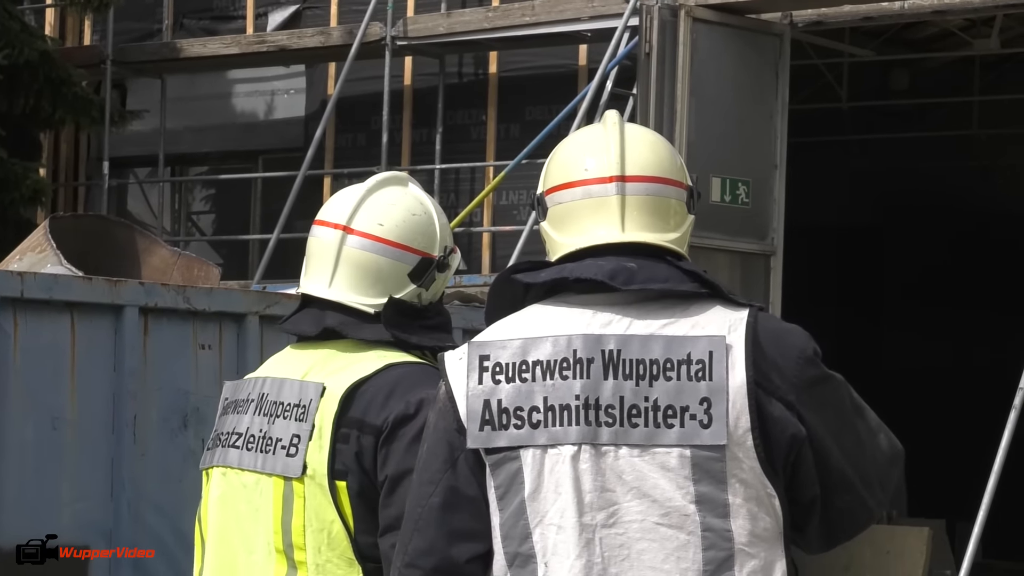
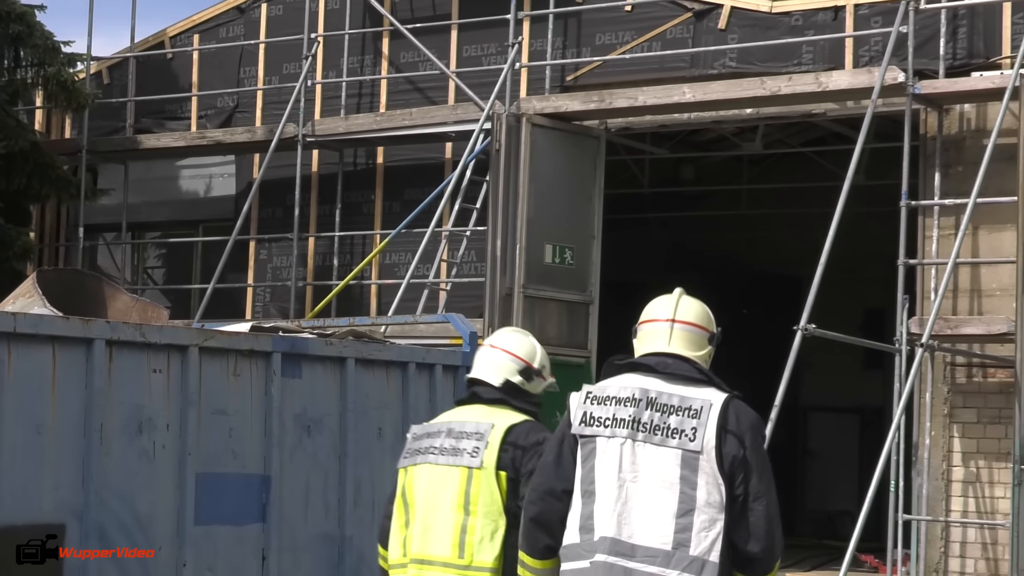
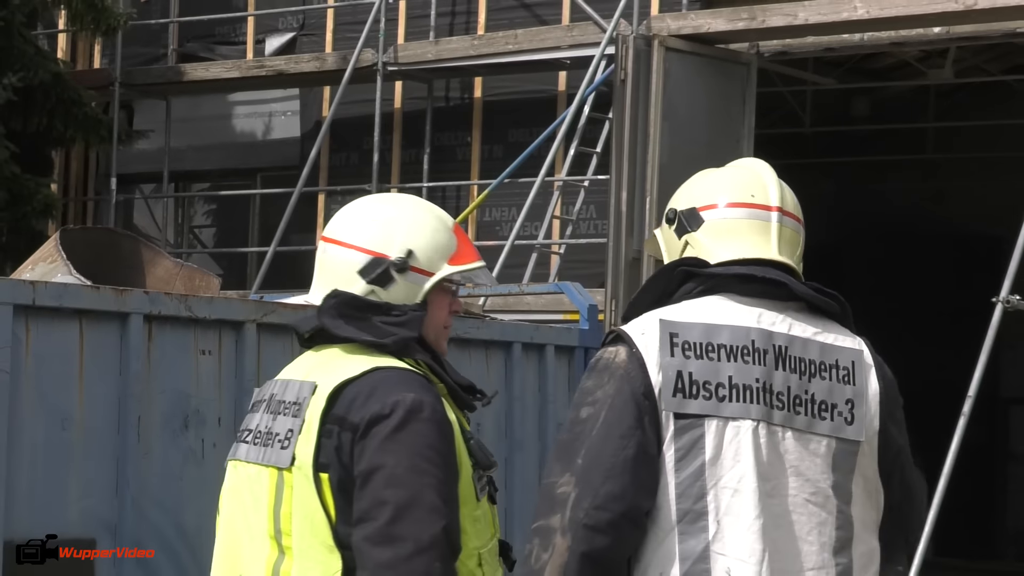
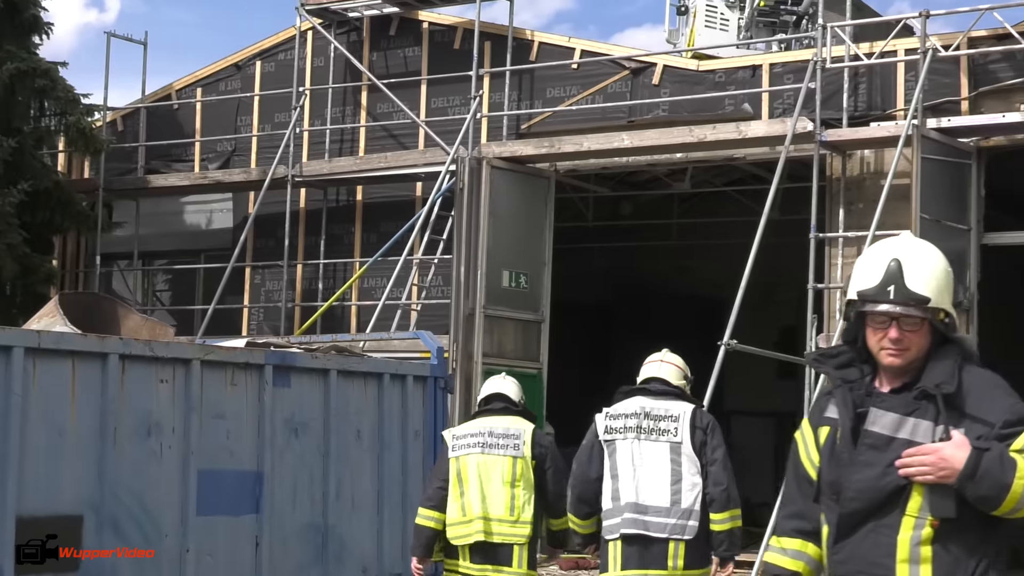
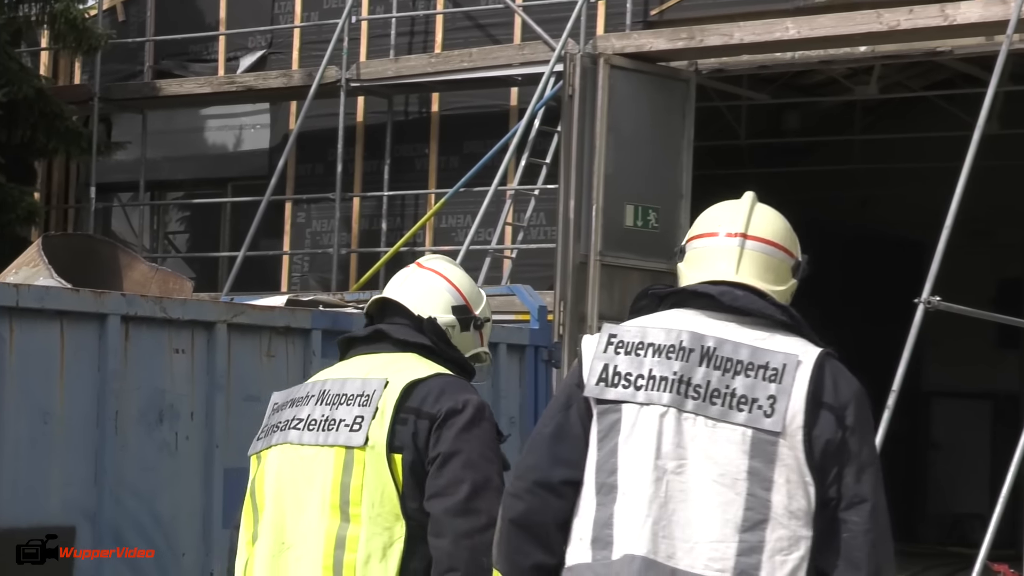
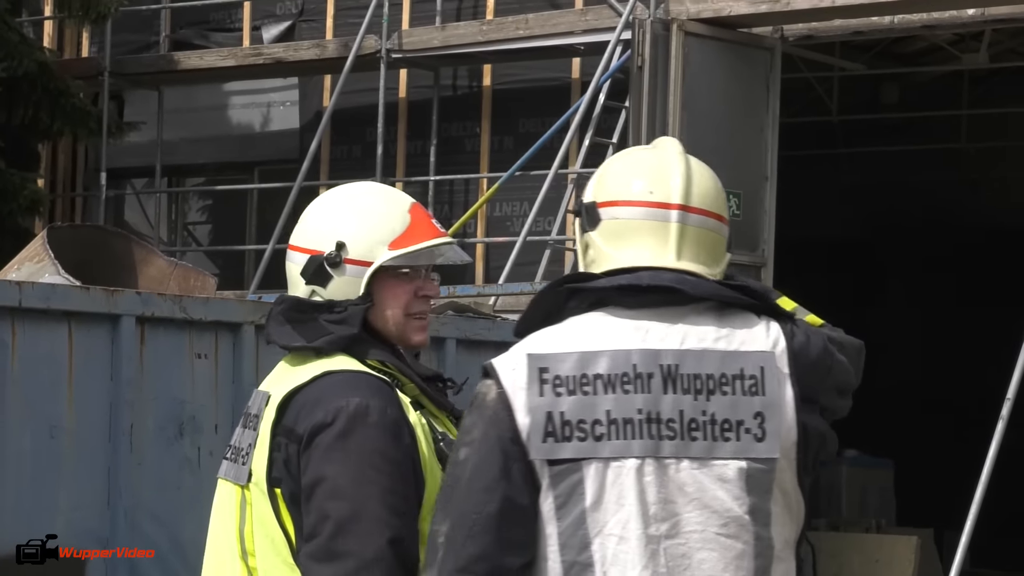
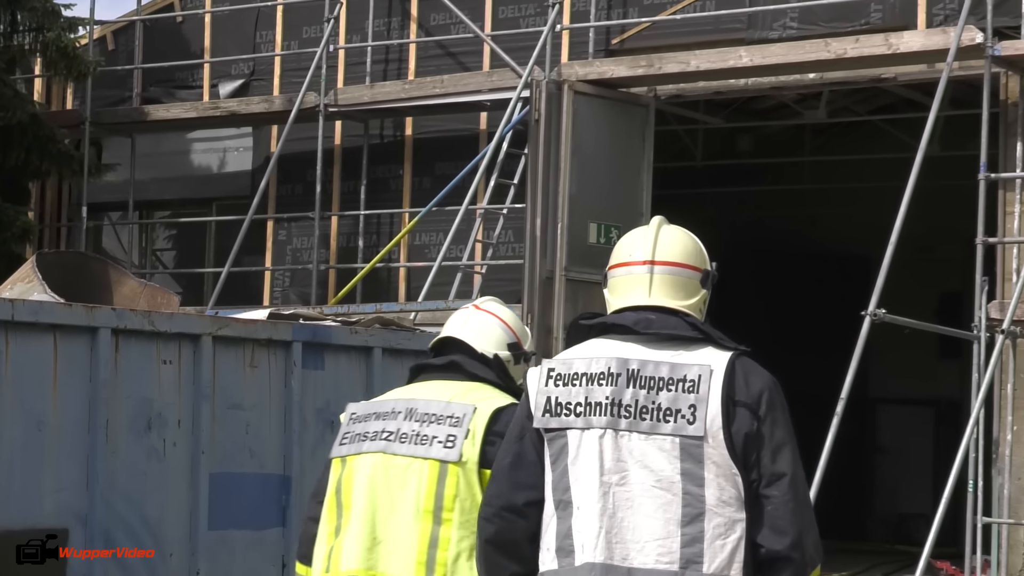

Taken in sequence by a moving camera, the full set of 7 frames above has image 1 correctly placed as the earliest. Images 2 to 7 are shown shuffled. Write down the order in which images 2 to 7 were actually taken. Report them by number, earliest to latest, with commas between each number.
6, 3, 5, 7, 2, 4
